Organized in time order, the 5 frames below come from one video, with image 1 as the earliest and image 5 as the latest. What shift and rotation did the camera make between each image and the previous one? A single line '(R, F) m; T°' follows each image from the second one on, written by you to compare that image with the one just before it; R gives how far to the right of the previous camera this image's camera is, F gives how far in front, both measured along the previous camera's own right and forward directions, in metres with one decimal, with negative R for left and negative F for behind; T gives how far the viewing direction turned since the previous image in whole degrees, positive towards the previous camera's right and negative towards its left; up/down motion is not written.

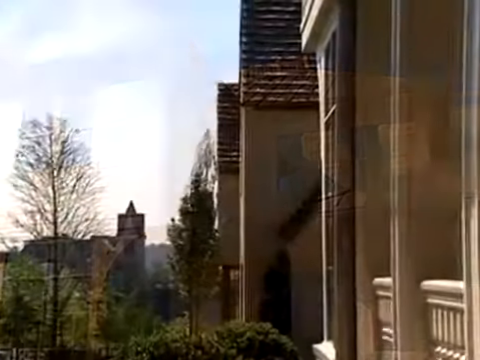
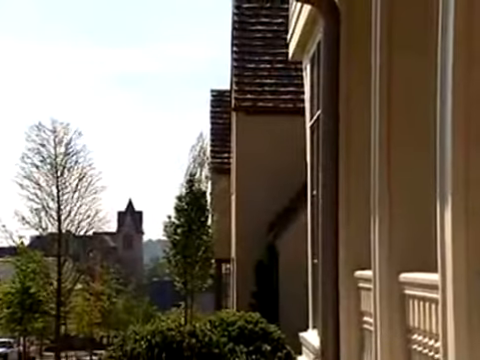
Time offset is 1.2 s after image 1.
(-0.1, -0.8) m; +1°
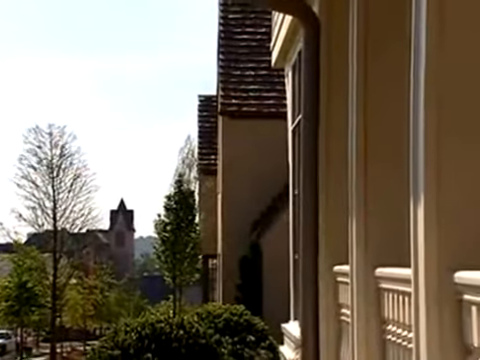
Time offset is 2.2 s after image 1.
(-0.1, -0.7) m; +1°
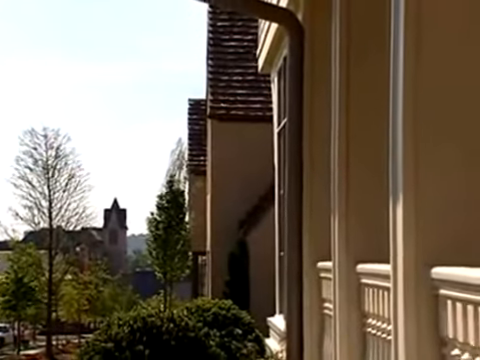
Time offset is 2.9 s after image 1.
(-0.1, -0.6) m; +1°
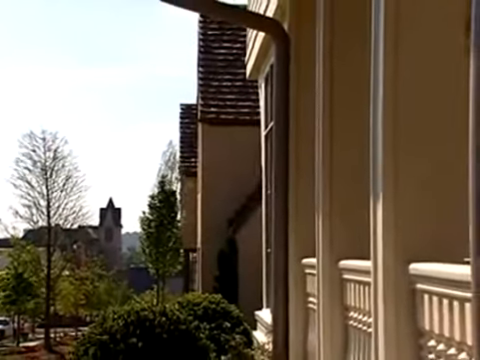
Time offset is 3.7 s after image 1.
(0.0, -0.7) m; +1°
